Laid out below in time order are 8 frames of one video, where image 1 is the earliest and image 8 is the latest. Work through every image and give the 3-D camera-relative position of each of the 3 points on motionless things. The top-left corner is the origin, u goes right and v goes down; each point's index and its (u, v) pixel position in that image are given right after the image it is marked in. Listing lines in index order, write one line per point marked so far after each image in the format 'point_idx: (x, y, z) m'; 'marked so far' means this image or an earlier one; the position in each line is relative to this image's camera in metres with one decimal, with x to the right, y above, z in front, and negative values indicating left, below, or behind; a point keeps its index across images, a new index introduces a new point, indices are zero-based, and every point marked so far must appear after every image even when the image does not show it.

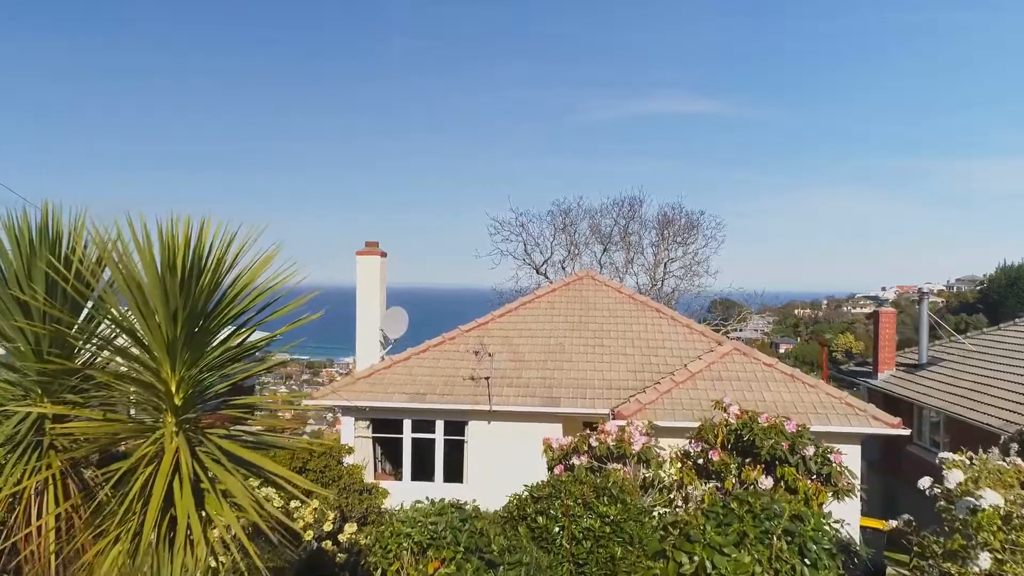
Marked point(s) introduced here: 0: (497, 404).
0: (-0.3, -2.0, +11.0) m
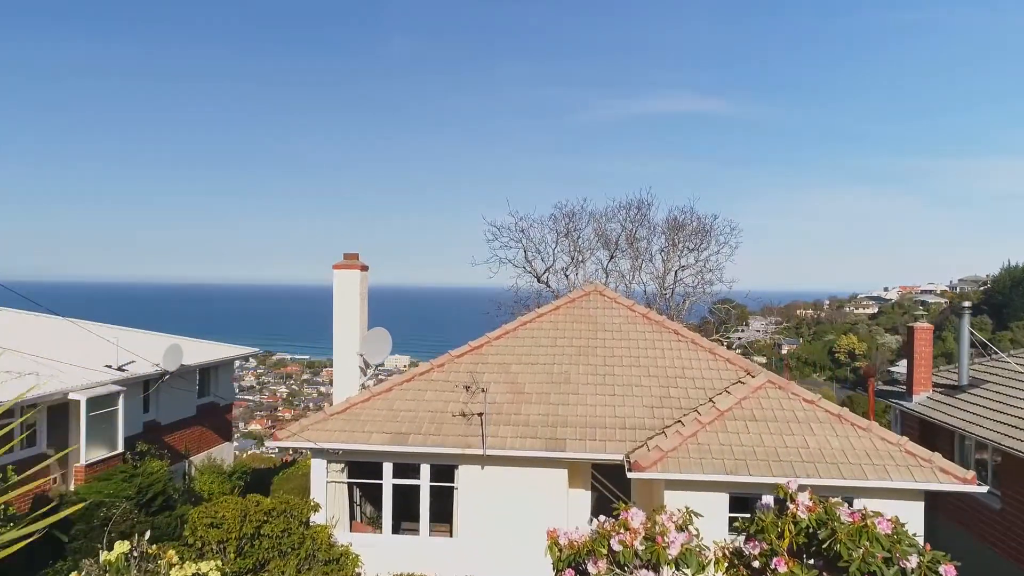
0: (-0.3, -2.4, +9.4) m
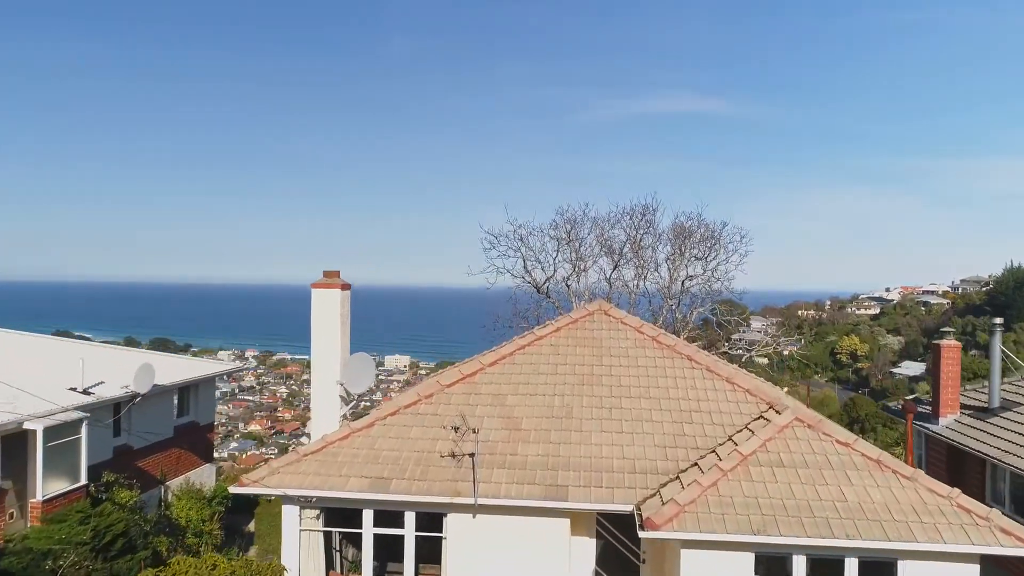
0: (-0.4, -2.7, +8.3) m
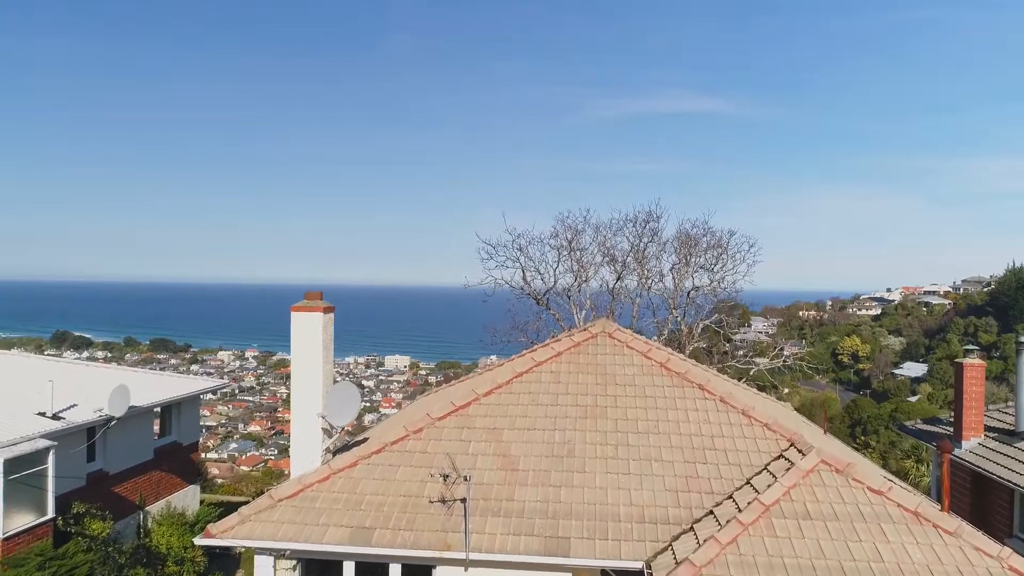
0: (-0.4, -3.1, +7.5) m
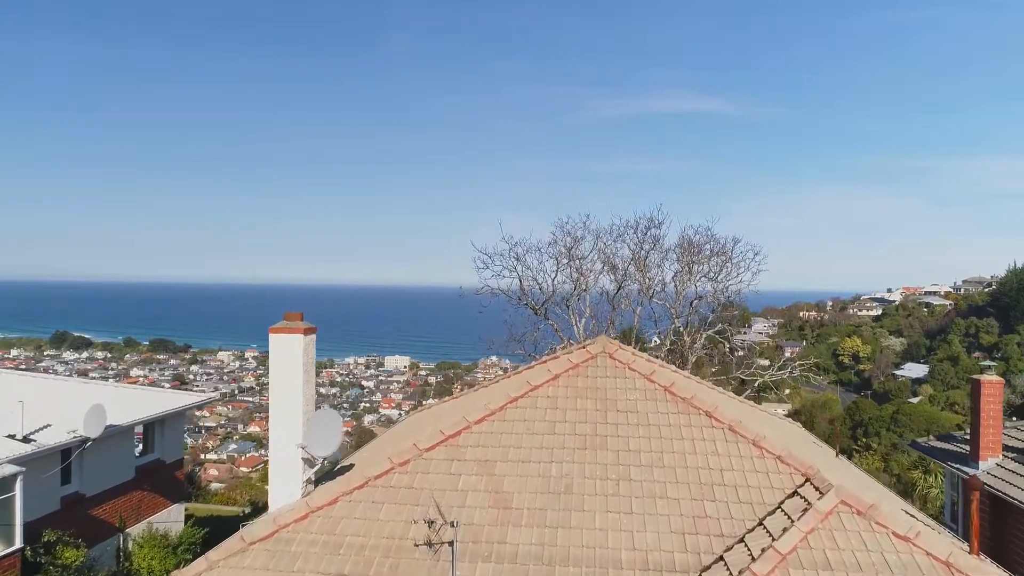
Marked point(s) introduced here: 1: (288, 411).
0: (-0.5, -3.4, +6.9) m
1: (-3.3, -1.8, +9.3) m
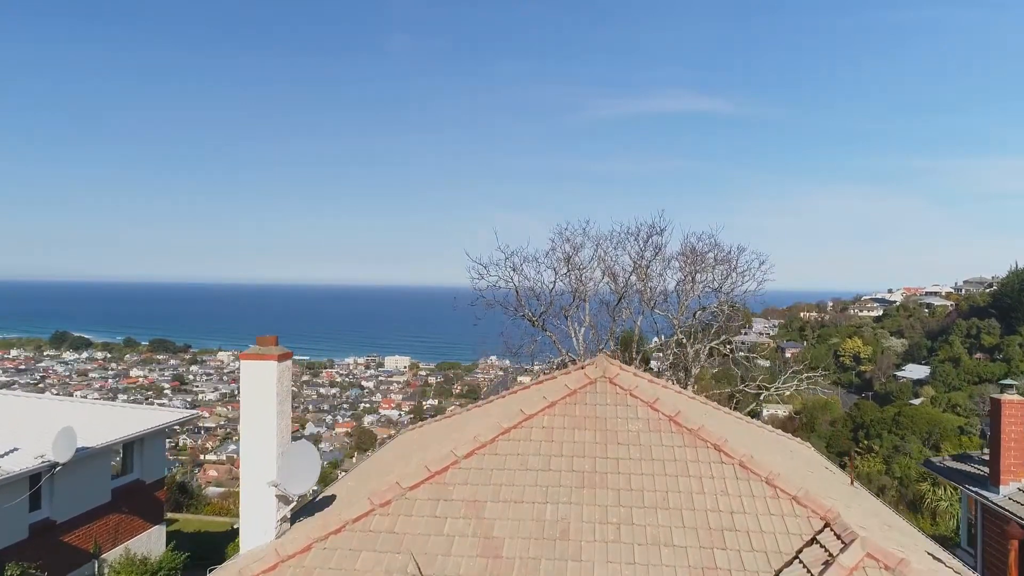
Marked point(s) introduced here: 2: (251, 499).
0: (-0.6, -3.7, +6.1) m
1: (-3.4, -2.1, +8.6) m
2: (-3.5, -2.8, +8.5) m
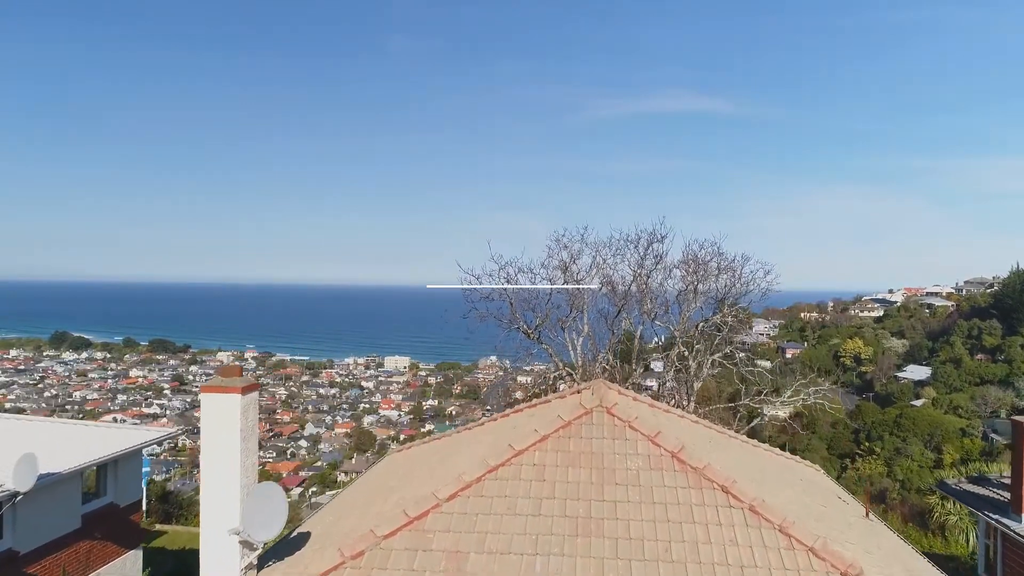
0: (-0.8, -4.0, +5.4) m
1: (-3.5, -2.4, +7.8) m
2: (-3.6, -3.1, +7.7) m
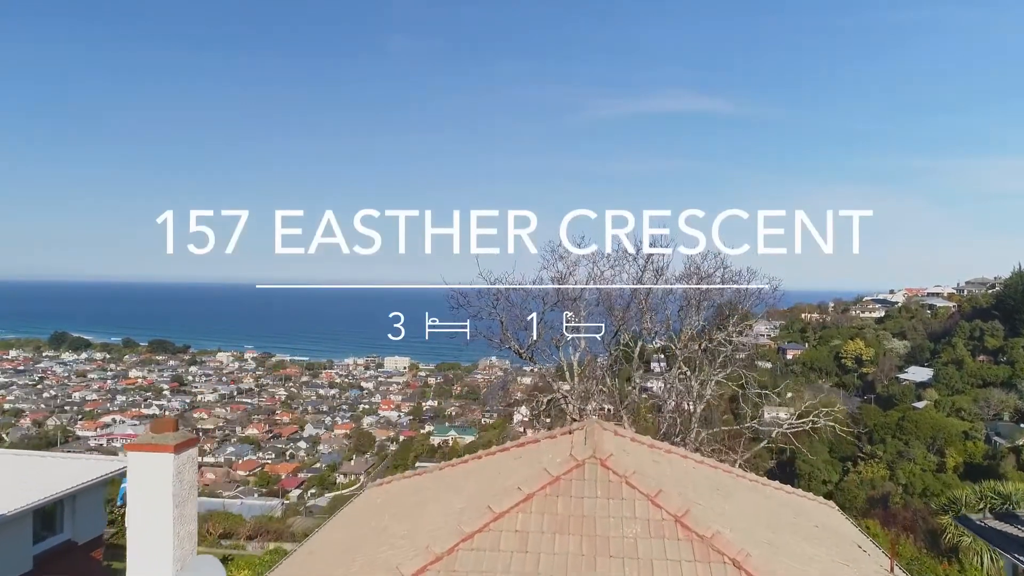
0: (-1.0, -4.4, +4.3) m
1: (-3.8, -2.8, +6.7) m
2: (-3.9, -3.5, +6.6) m
